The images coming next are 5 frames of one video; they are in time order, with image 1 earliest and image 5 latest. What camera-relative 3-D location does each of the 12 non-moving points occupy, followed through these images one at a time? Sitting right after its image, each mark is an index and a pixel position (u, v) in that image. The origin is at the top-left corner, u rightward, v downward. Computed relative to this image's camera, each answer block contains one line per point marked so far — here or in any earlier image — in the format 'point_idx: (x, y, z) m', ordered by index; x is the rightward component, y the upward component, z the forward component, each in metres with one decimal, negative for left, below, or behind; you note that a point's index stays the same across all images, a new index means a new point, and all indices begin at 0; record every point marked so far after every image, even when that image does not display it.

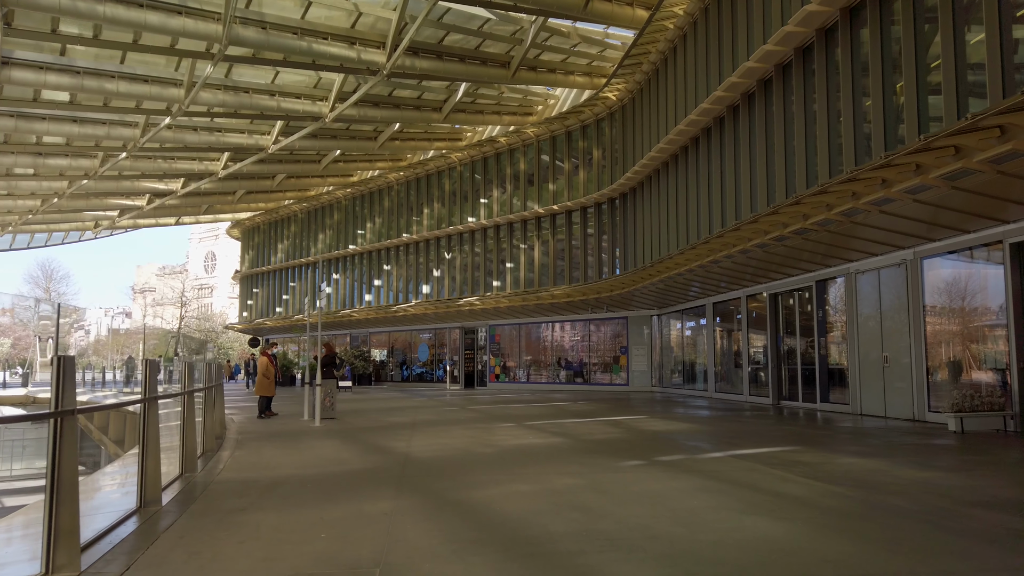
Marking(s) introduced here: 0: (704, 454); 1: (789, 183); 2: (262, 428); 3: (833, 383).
0: (+2.1, -1.8, +8.3) m
1: (+5.0, +1.9, +14.0) m
2: (-4.3, -2.4, +13.2) m
3: (+6.9, -2.1, +16.4) m
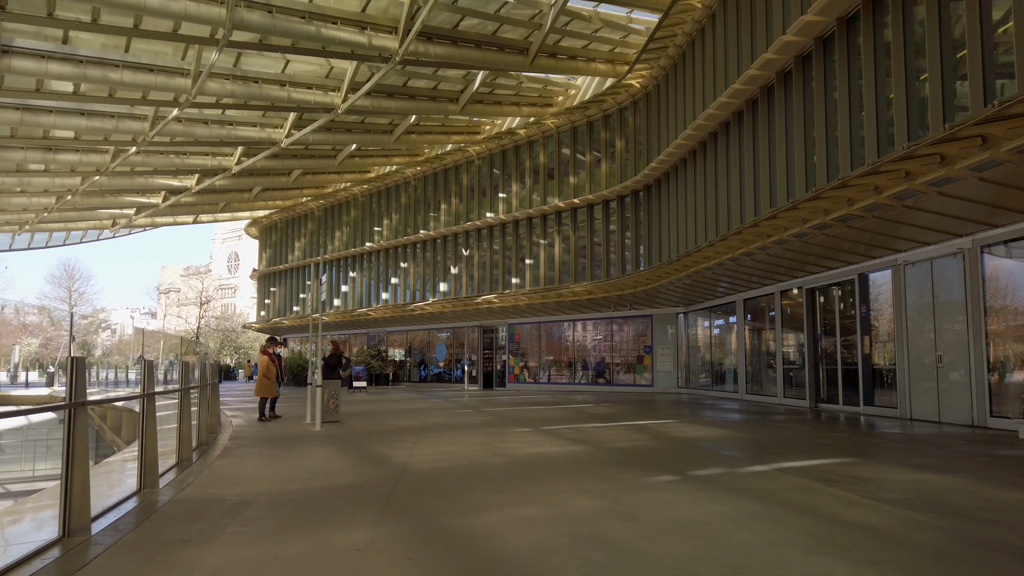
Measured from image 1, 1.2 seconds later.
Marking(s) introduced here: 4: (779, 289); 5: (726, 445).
0: (+2.2, -1.7, +7.2) m
1: (+5.3, +2.0, +12.8) m
2: (-4.1, -2.3, +12.3) m
3: (+7.3, -1.9, +15.2) m
4: (+6.9, 0.0, +19.7) m
5: (+2.7, -2.0, +9.6) m
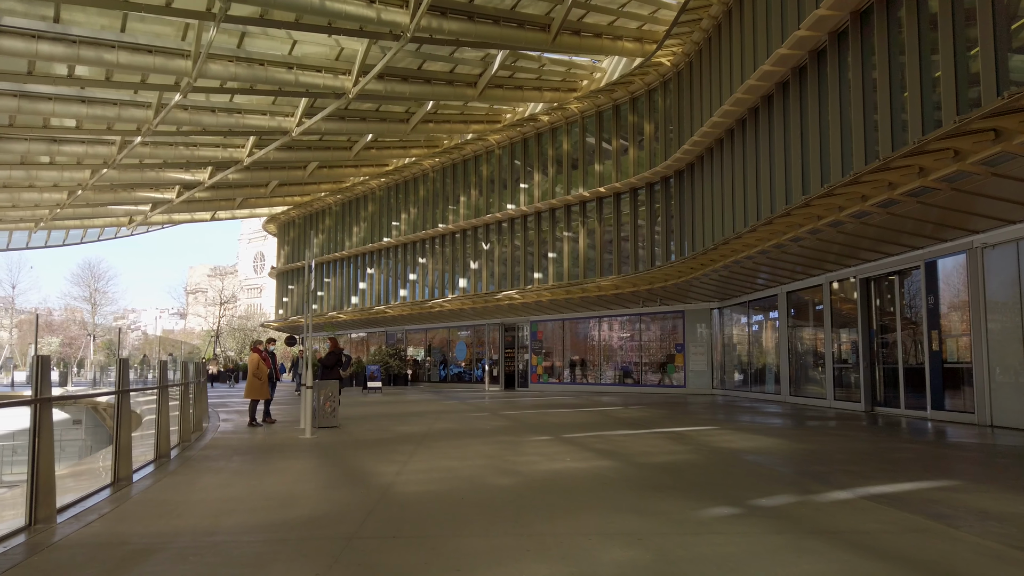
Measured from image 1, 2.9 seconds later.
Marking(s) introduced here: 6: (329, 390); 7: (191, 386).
0: (+2.3, -1.5, +5.6) m
1: (+5.5, +2.2, +11.1) m
2: (-3.8, -2.1, +10.9) m
3: (+7.6, -1.7, +13.4) m
4: (+7.4, +0.2, +17.9) m
5: (+2.9, -1.8, +8.0) m
6: (-3.0, -1.6, +12.4) m
7: (-5.3, -1.6, +12.6) m
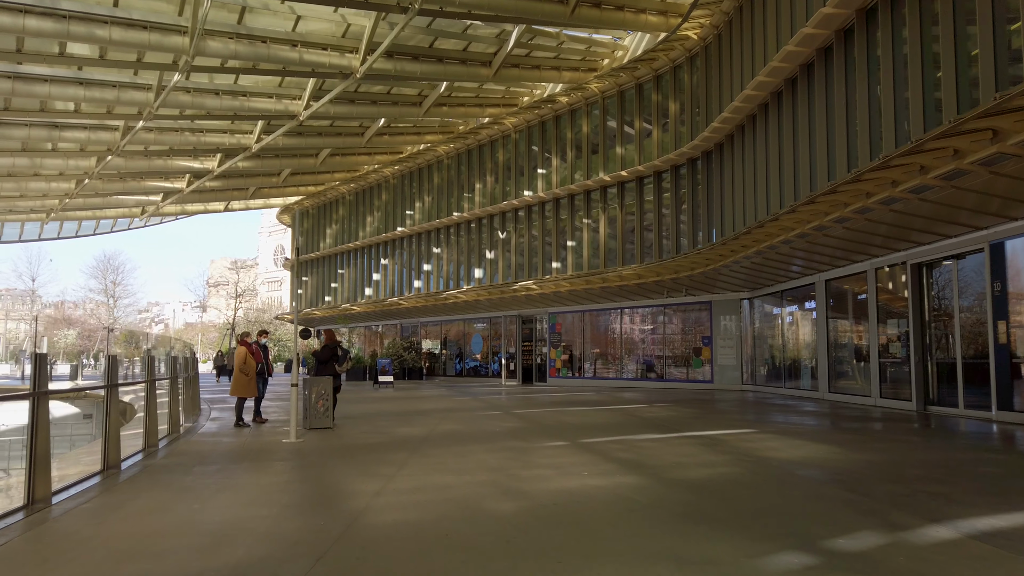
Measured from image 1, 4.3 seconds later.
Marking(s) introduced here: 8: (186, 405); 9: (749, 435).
0: (+2.3, -1.4, +4.3) m
1: (+5.7, +2.4, +9.7) m
2: (-3.7, -2.0, +9.8) m
3: (+7.8, -1.5, +12.0) m
4: (+7.7, +0.4, +16.5) m
5: (+2.9, -1.6, +6.7) m
6: (-2.8, -1.4, +11.3) m
7: (-5.1, -1.4, +11.5) m
8: (-5.7, -2.1, +13.3) m
9: (+3.1, -1.9, +9.9) m
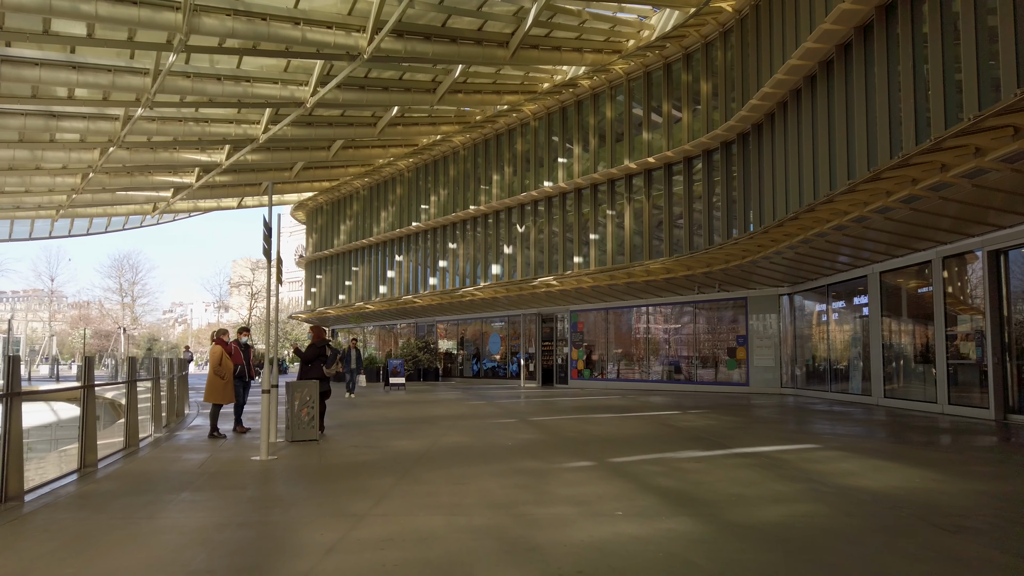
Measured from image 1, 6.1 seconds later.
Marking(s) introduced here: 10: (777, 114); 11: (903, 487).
0: (+2.3, -1.2, +2.7) m
1: (+5.8, +2.6, +7.9) m
2: (-3.5, -1.8, +8.3) m
3: (+8.0, -1.4, +10.2) m
4: (+8.0, +0.6, +14.7) m
5: (+3.0, -1.5, +5.1) m
6: (-2.6, -1.3, +9.8) m
7: (-4.9, -1.3, +10.1) m
8: (-5.5, -2.0, +11.9) m
9: (+3.2, -1.8, +8.3) m
10: (+6.2, +4.0, +17.9) m
11: (+3.1, -1.6, +6.2) m
